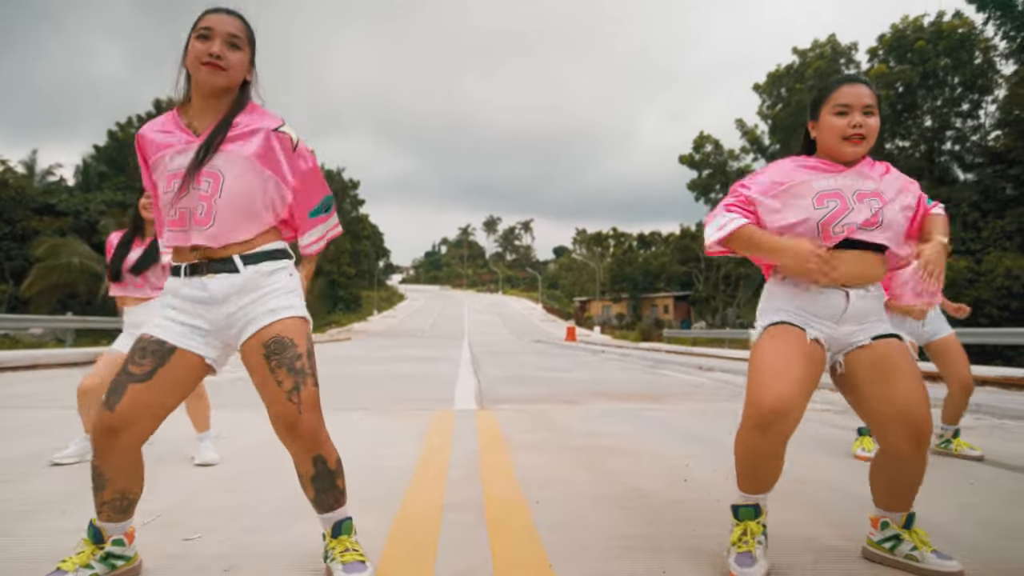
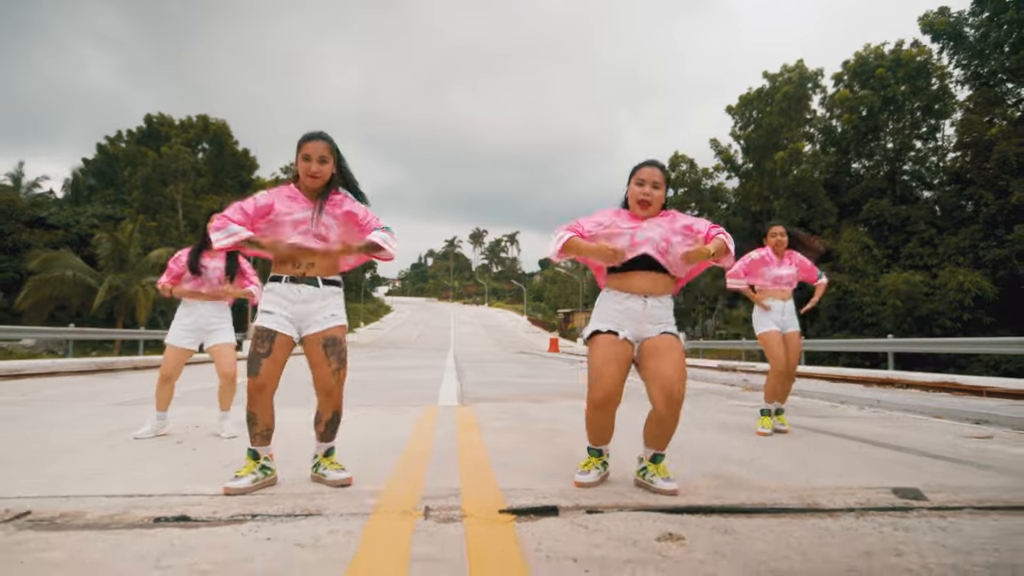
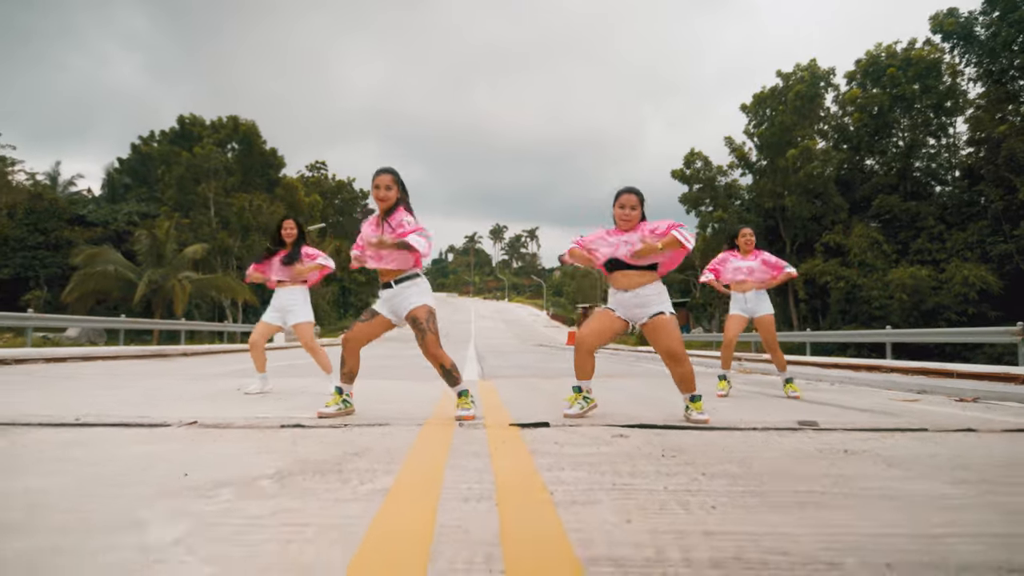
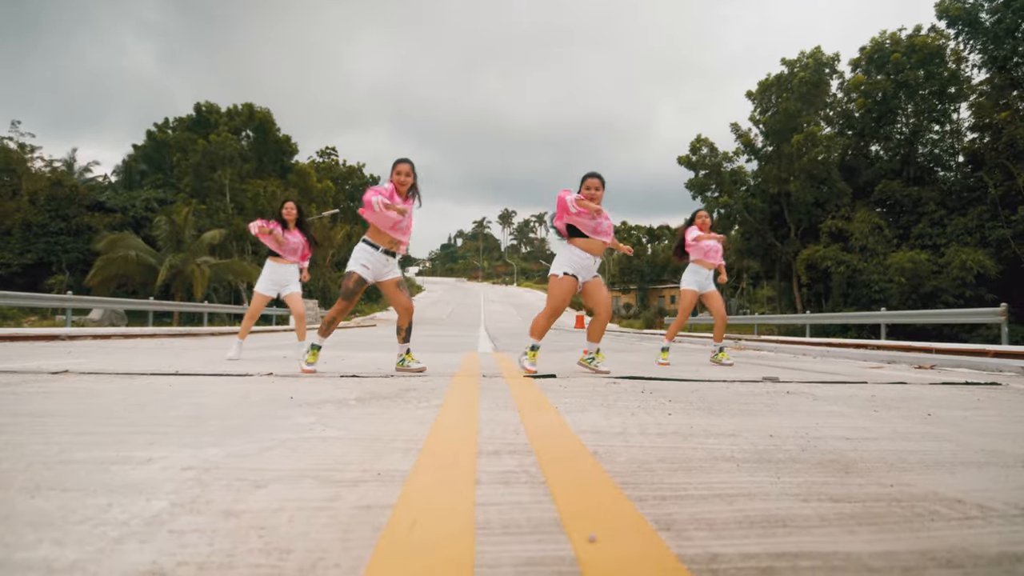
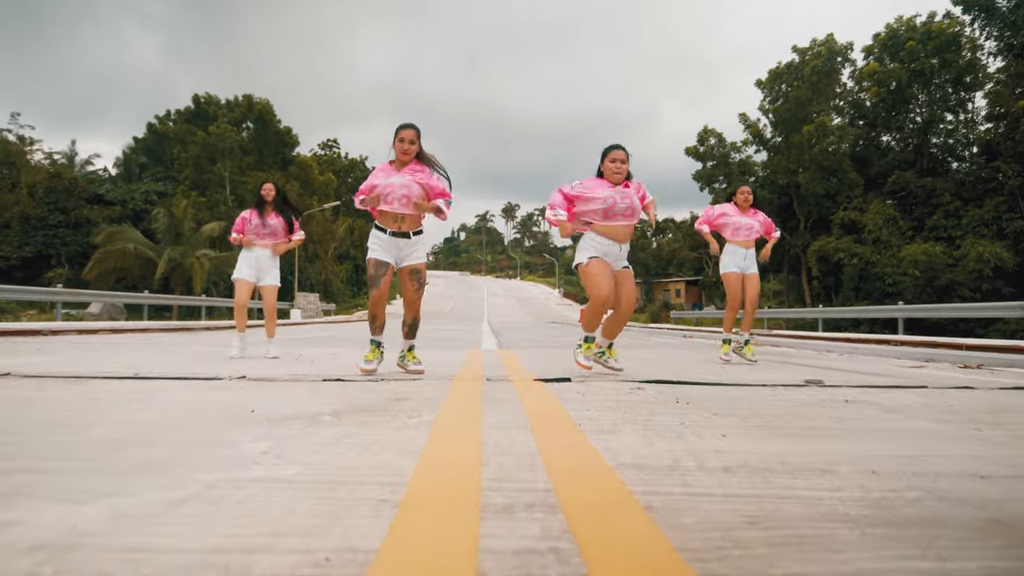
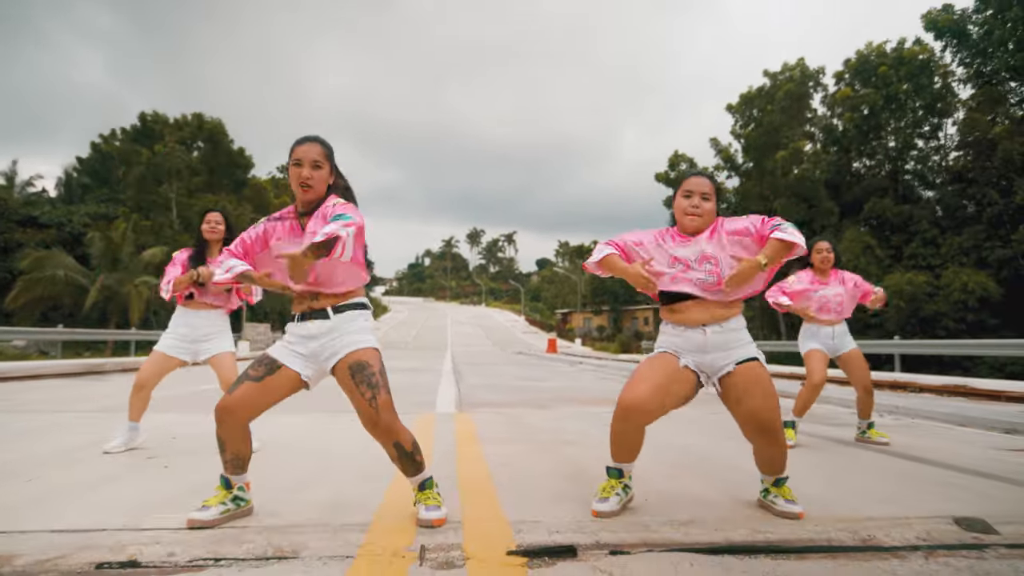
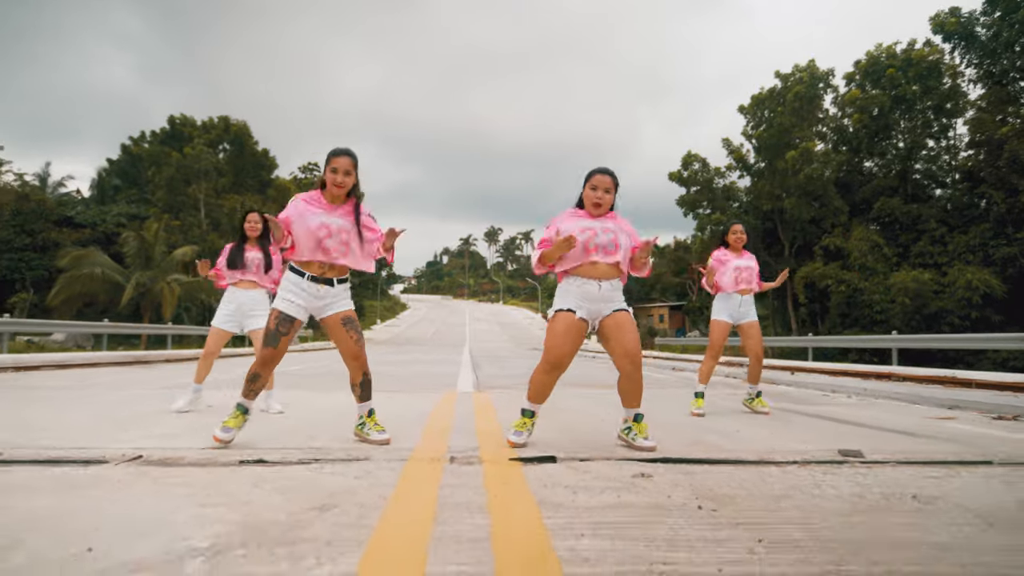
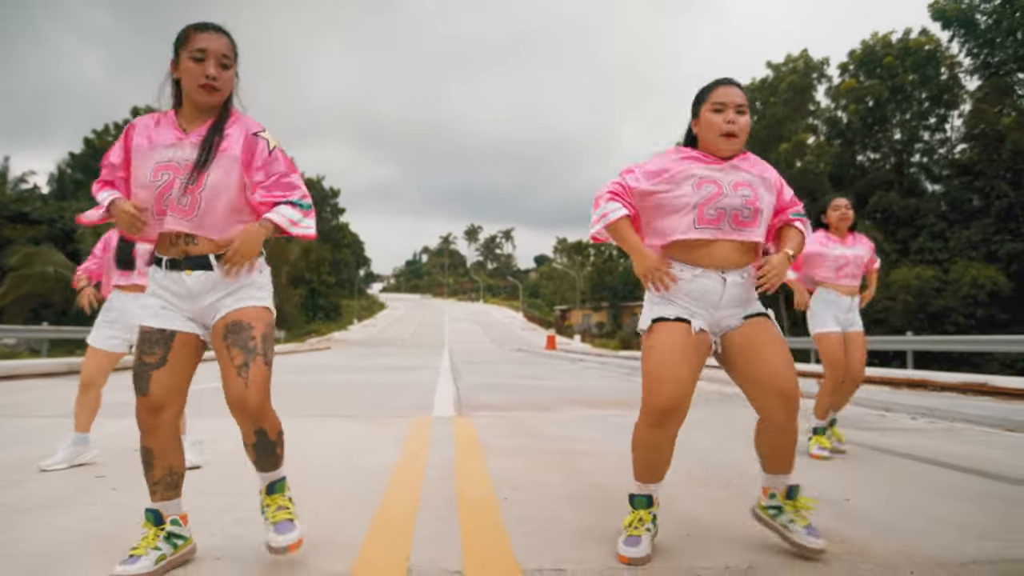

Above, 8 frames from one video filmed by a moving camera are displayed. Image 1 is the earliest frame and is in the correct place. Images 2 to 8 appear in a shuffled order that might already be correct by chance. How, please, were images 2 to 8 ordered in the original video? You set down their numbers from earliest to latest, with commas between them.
8, 6, 2, 7, 3, 4, 5
